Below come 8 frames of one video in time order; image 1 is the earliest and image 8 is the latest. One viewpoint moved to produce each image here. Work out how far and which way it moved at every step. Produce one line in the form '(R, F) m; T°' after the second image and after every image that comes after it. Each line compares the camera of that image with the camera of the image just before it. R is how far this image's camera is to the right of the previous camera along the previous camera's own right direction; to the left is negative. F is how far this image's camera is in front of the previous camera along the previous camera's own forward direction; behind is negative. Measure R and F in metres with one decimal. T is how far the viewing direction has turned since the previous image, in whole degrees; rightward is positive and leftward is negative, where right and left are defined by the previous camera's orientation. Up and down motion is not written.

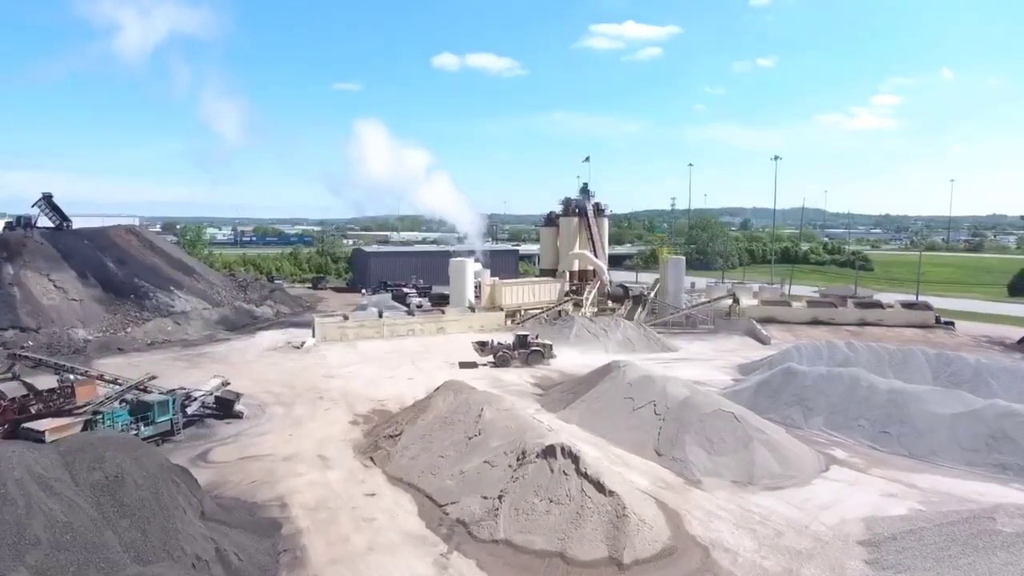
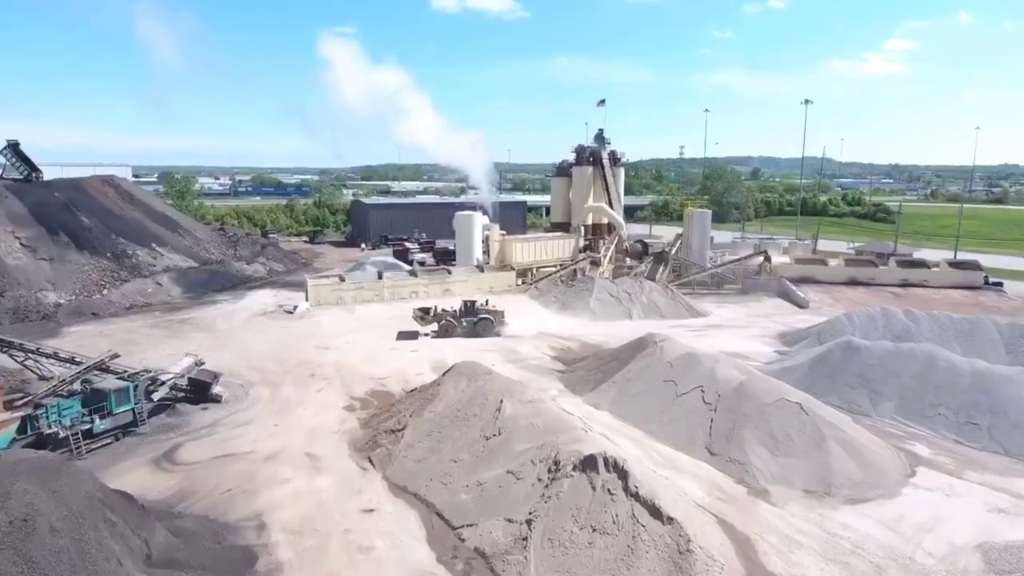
(-0.5, +3.1) m; 0°
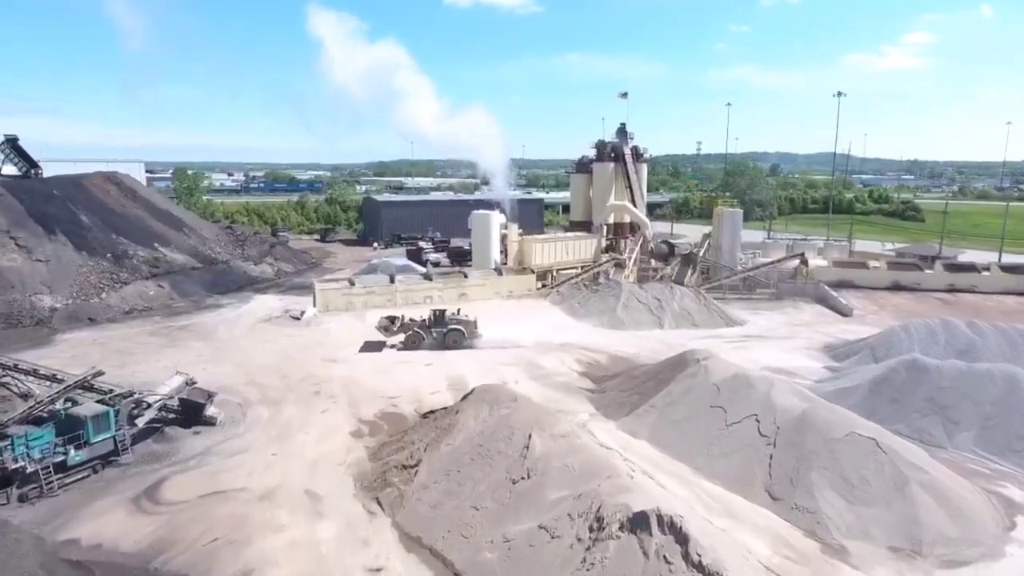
(-0.4, +1.9) m; -1°
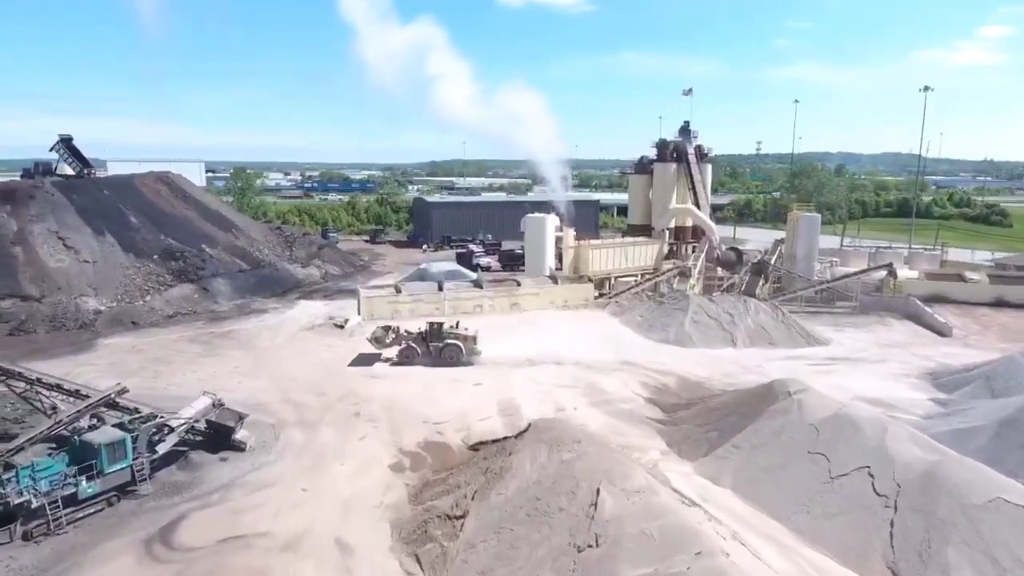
(-0.3, +2.0) m; -4°
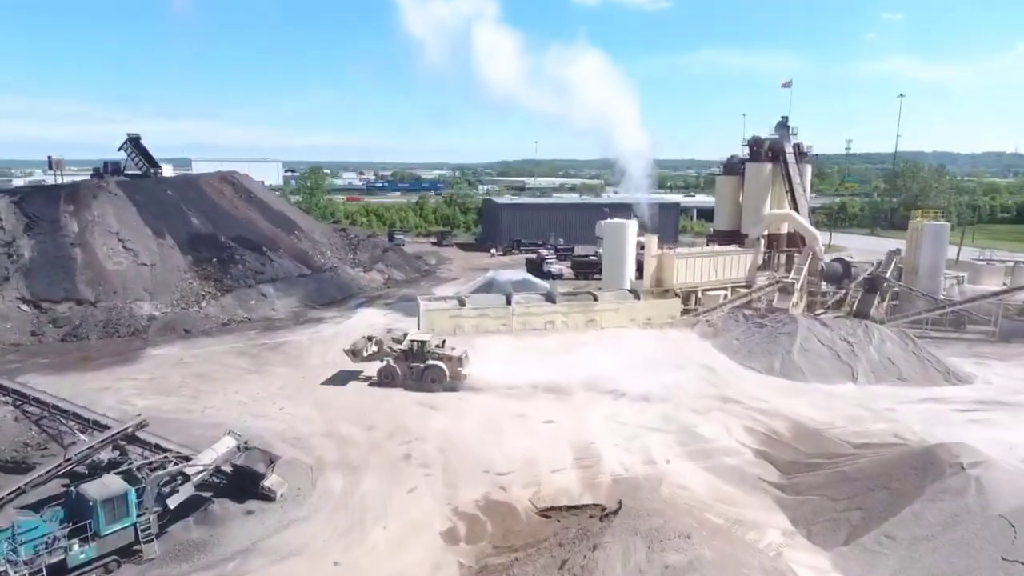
(-0.3, +2.8) m; -6°
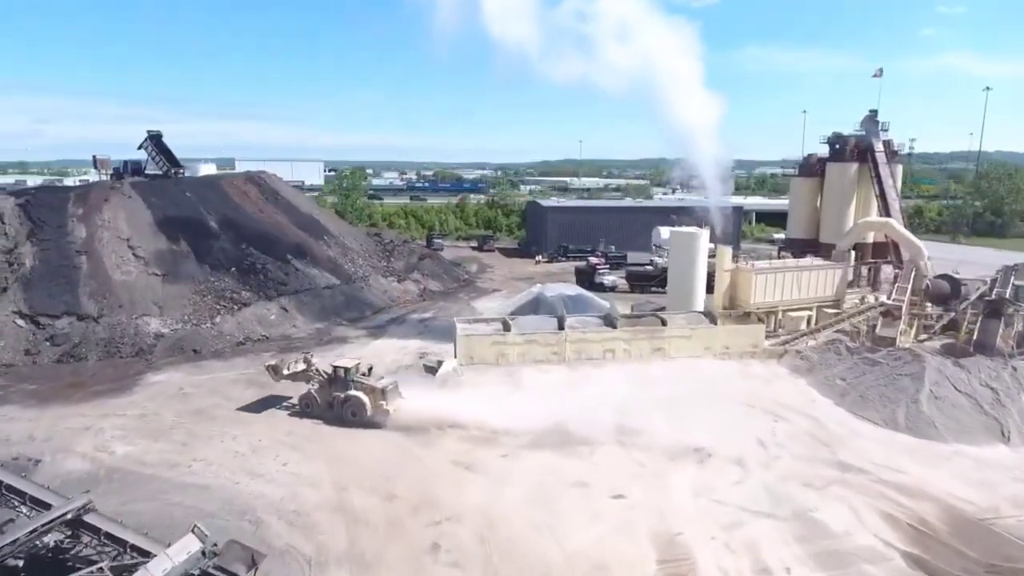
(-0.4, +3.6) m; -4°
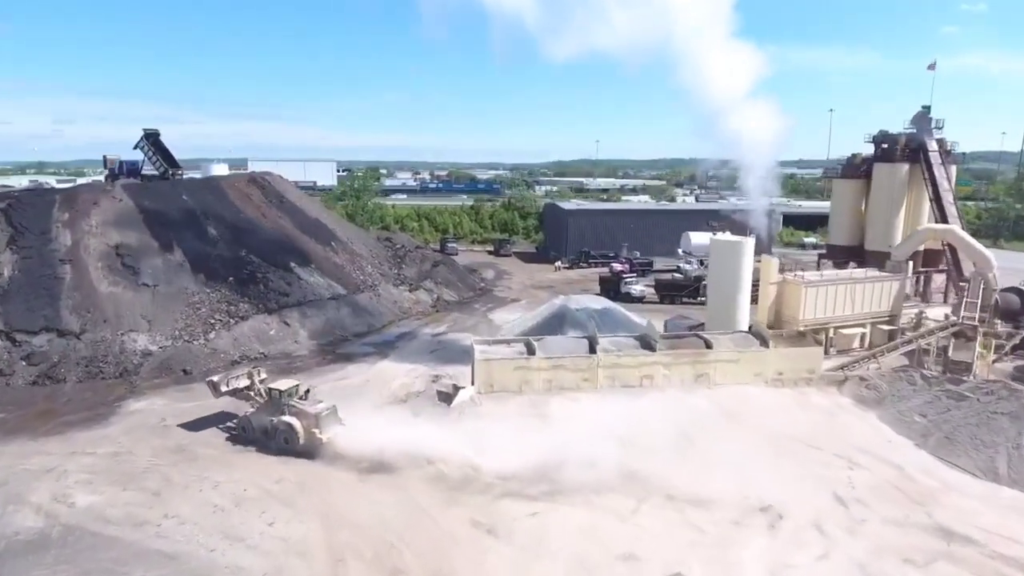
(-0.3, +2.3) m; -1°
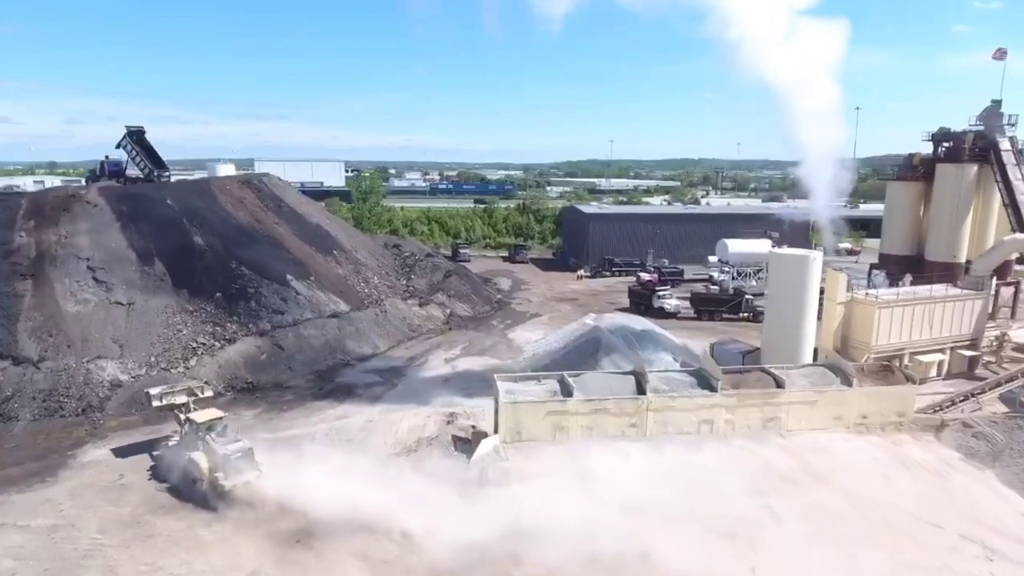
(-0.5, +3.0) m; -1°
